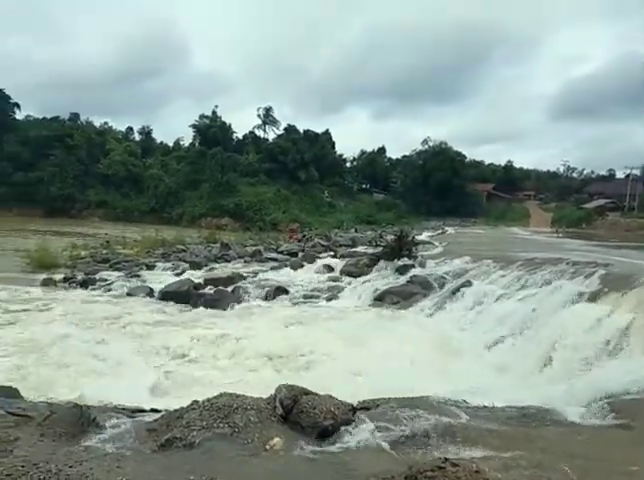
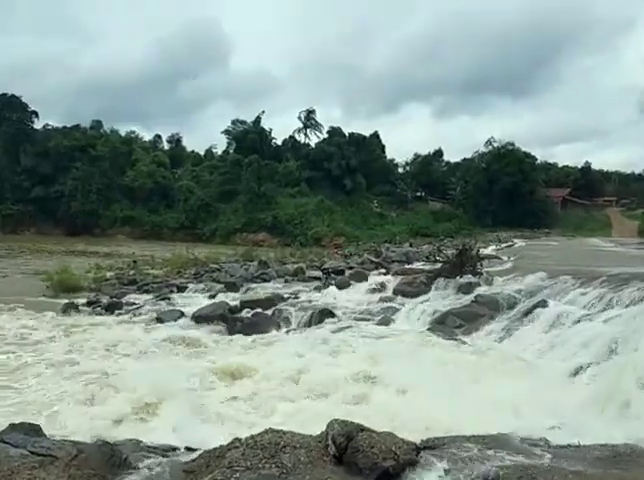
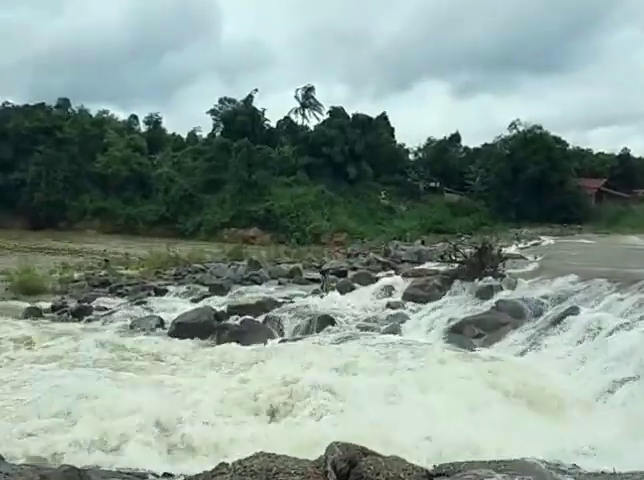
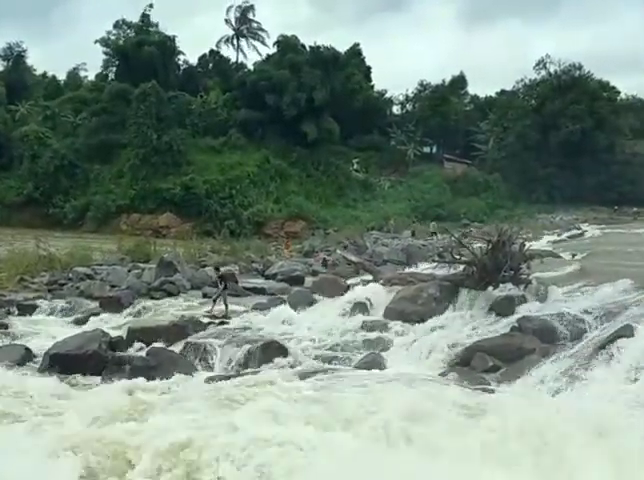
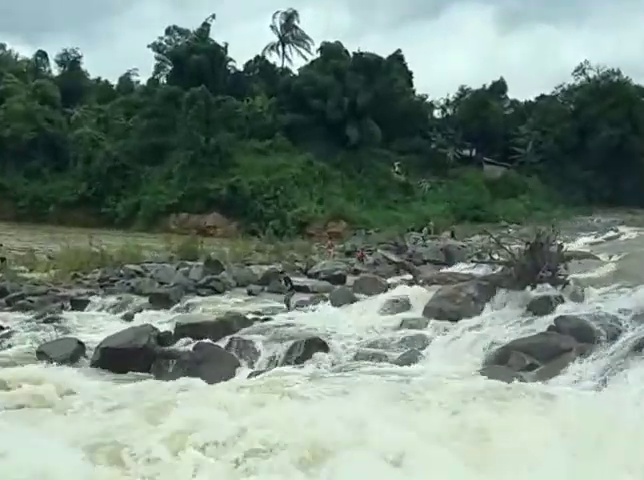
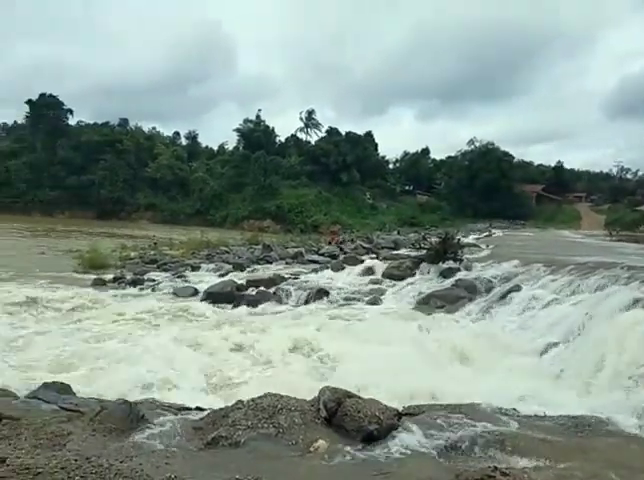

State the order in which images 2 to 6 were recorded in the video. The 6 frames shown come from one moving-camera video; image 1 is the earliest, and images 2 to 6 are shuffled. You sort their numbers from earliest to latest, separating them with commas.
6, 2, 3, 5, 4
